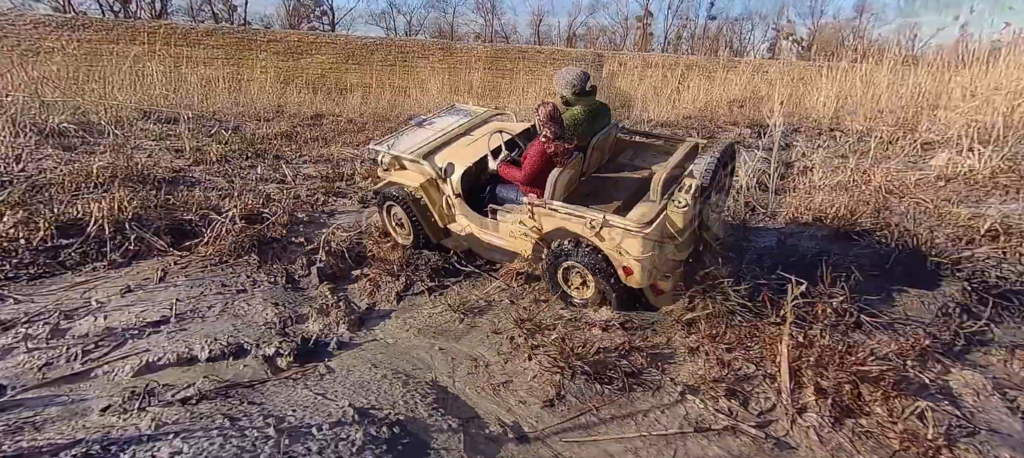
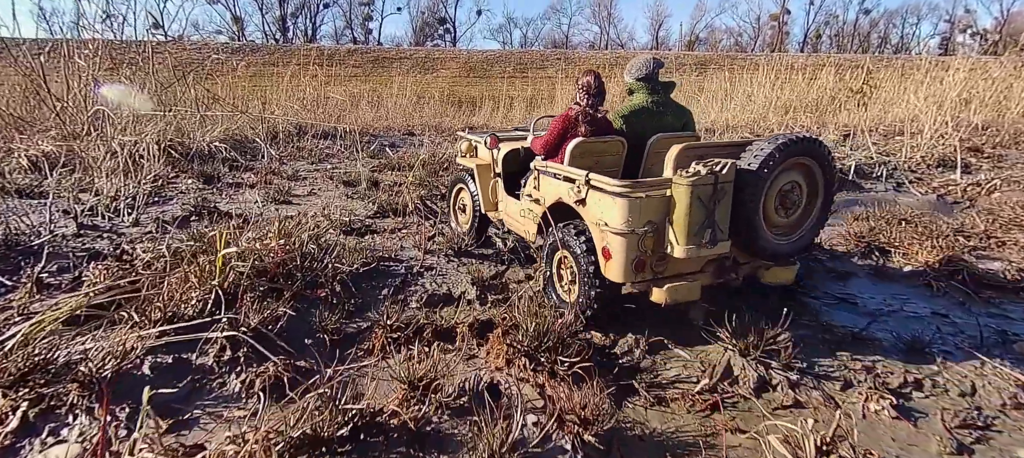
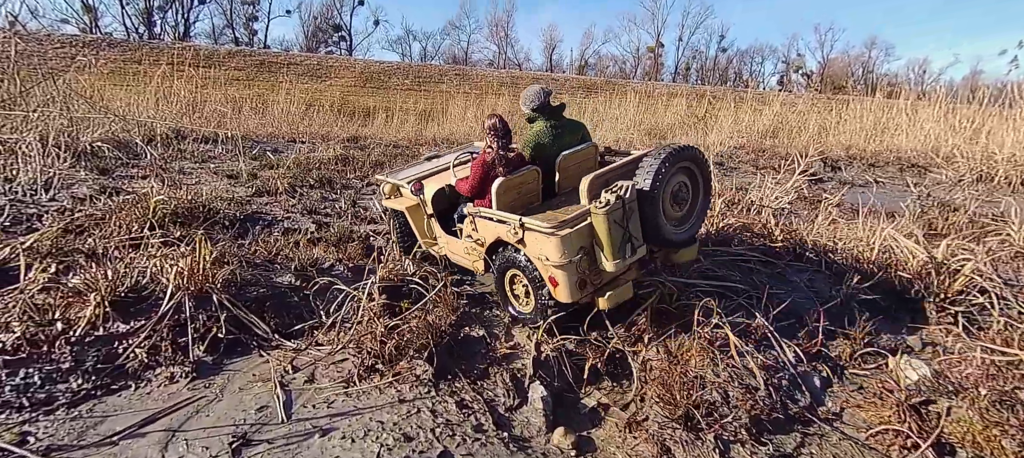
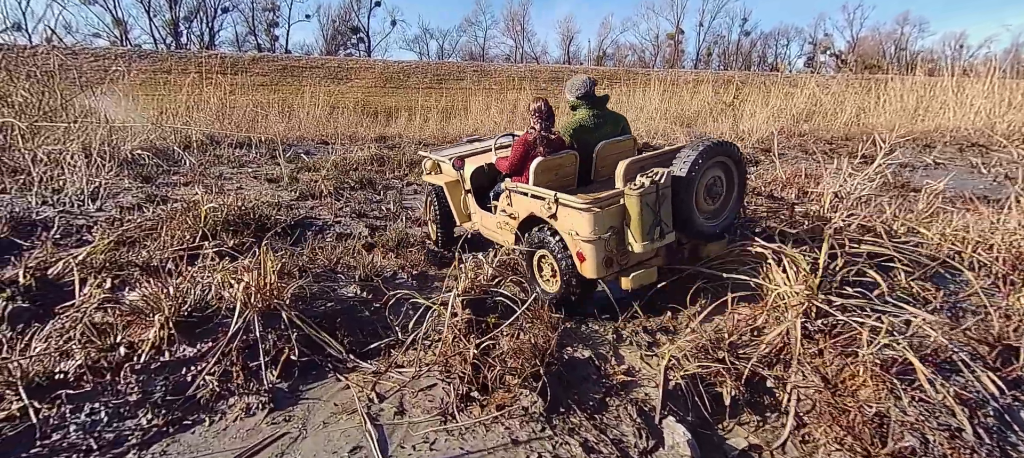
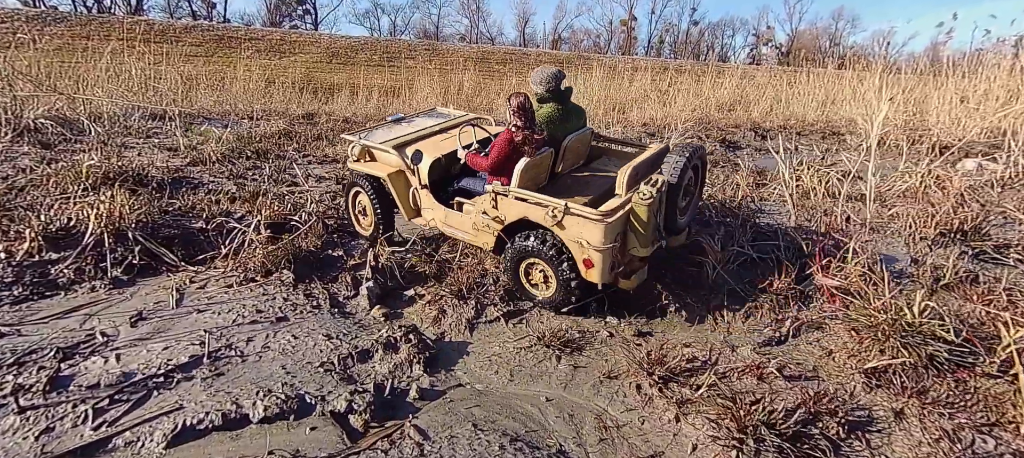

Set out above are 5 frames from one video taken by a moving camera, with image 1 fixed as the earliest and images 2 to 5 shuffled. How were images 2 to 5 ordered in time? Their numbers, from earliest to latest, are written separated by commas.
5, 3, 4, 2
